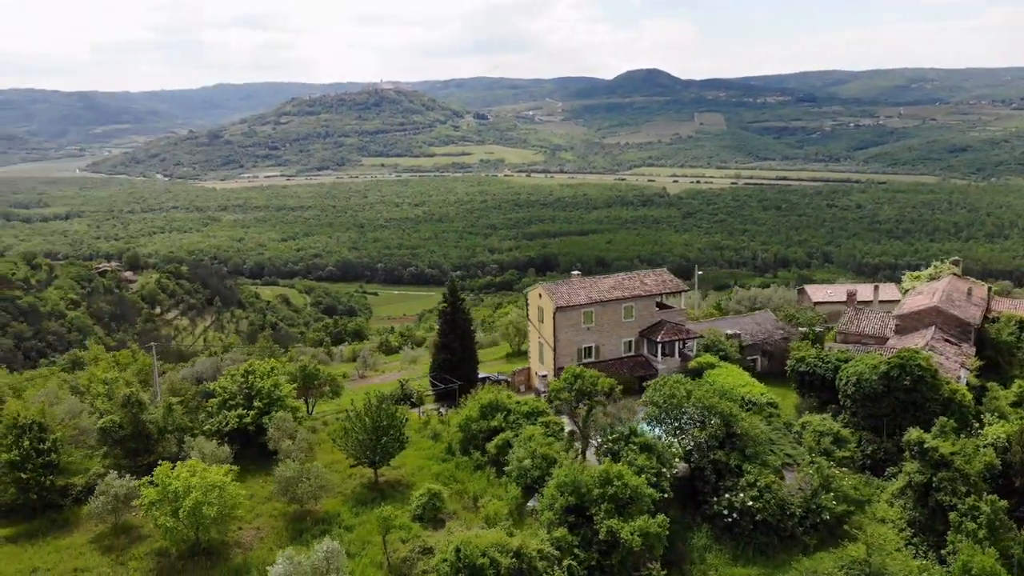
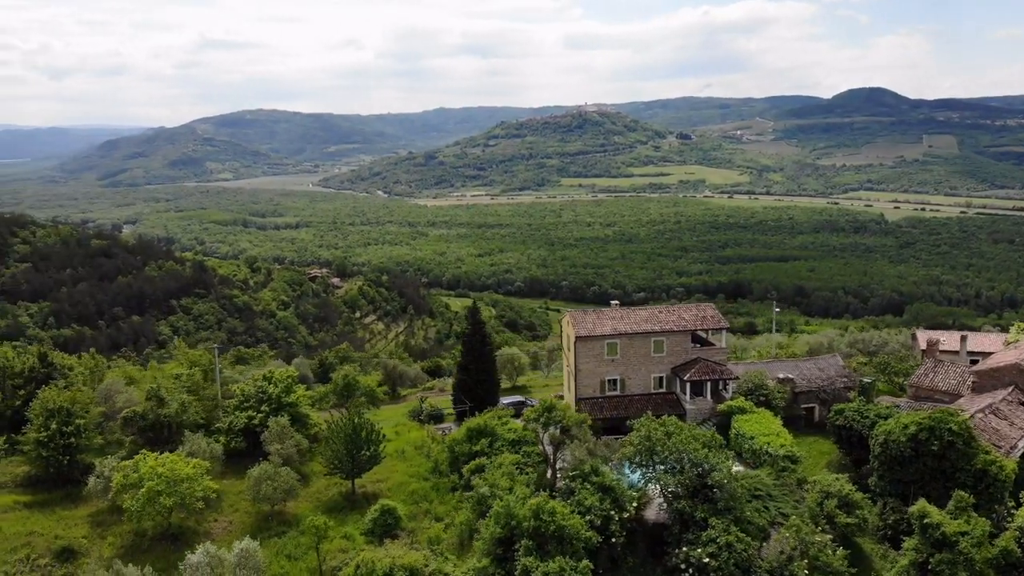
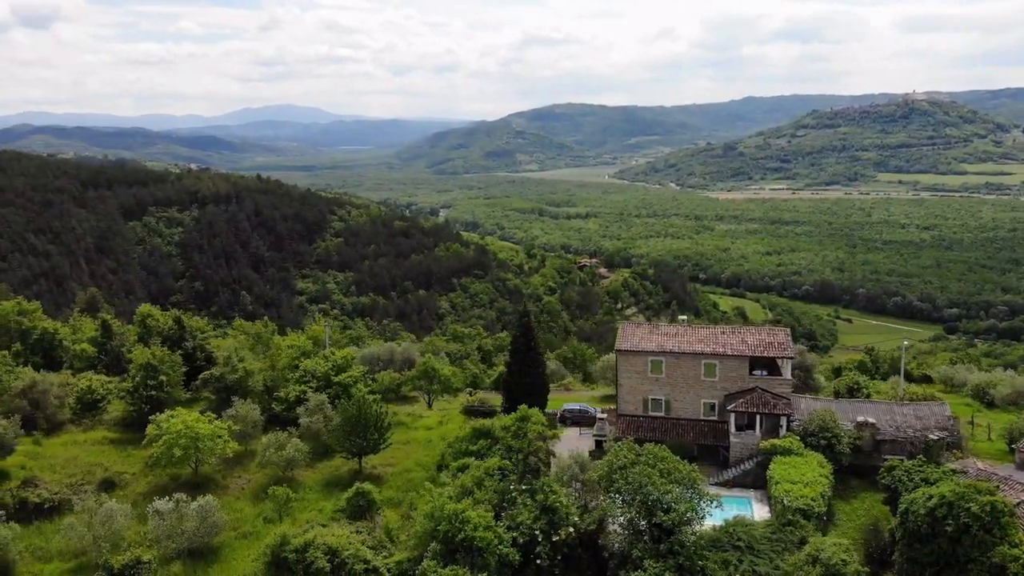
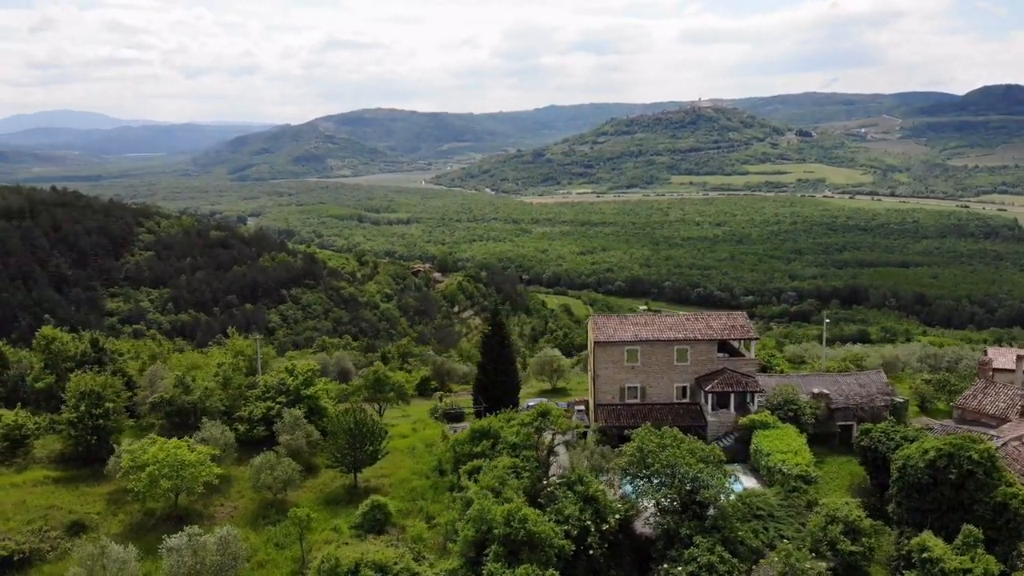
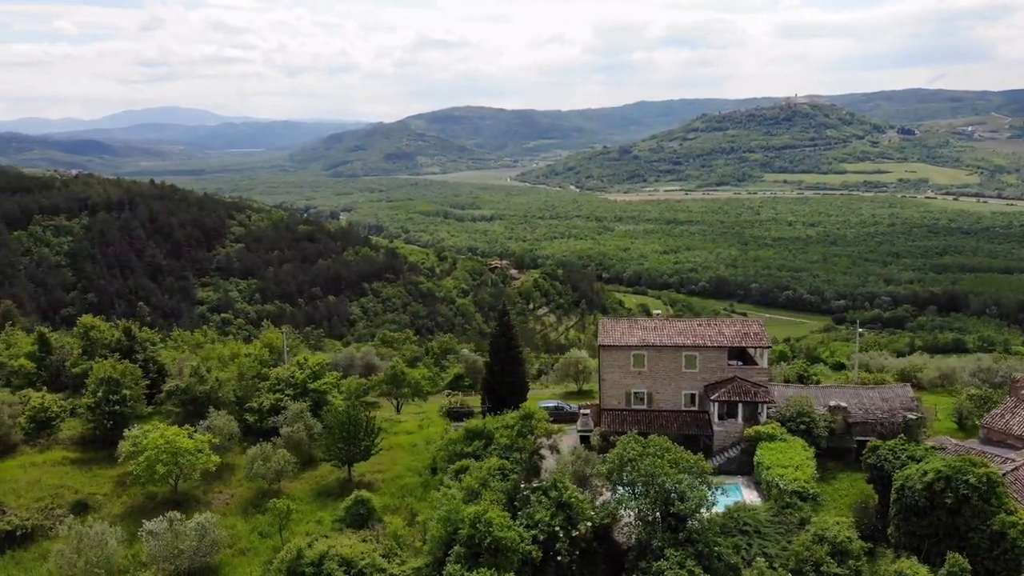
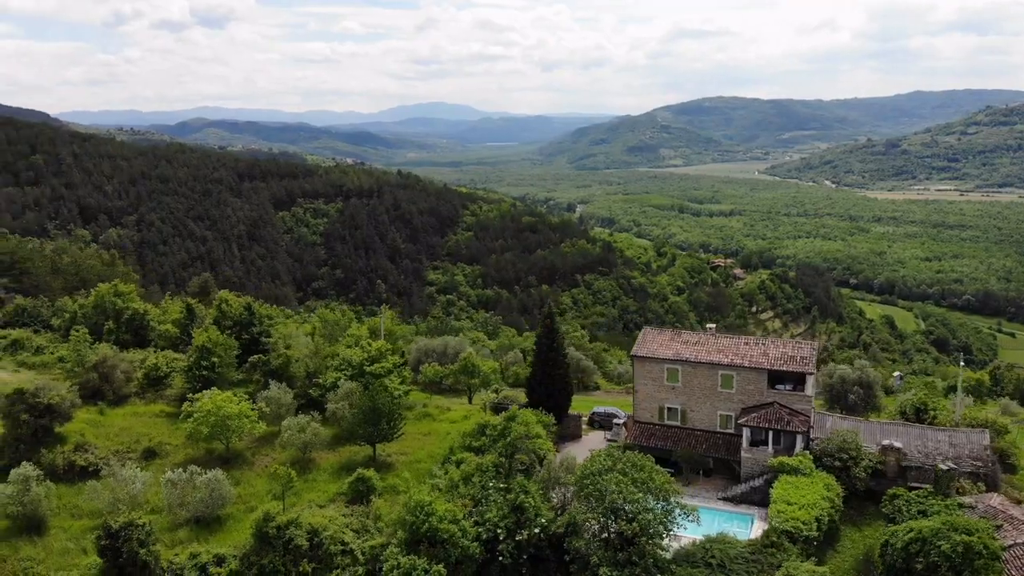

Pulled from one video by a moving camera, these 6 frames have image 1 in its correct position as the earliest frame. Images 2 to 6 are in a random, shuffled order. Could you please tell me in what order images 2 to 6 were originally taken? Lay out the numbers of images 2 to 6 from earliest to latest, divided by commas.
2, 4, 5, 3, 6
